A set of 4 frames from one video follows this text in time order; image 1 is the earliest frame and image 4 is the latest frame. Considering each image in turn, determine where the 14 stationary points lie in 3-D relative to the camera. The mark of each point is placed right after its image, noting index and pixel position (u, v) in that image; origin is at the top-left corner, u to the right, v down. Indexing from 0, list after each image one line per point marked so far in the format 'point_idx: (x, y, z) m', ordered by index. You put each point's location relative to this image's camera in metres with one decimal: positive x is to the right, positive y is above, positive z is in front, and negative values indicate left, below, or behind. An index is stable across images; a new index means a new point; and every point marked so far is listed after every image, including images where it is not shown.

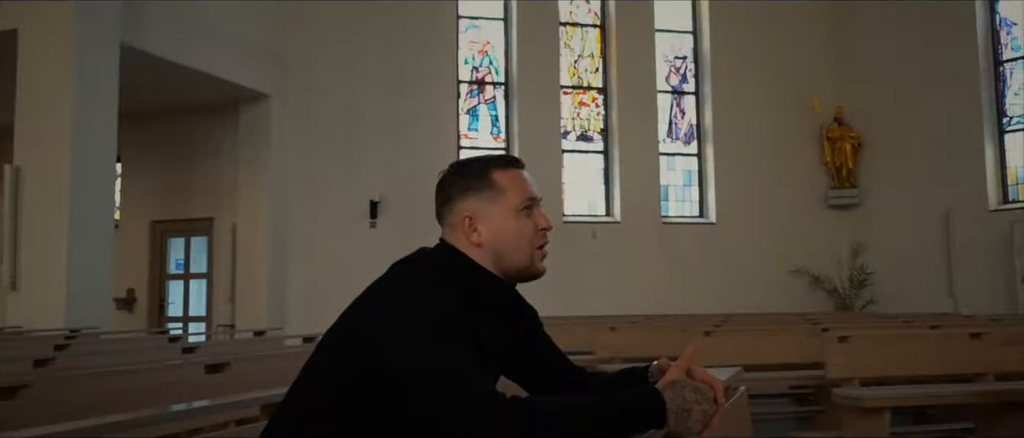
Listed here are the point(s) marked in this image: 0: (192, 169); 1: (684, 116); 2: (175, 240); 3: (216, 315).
0: (-3.3, +0.5, +9.3) m
1: (+2.1, +1.2, +10.9) m
2: (-3.5, -0.2, +9.4) m
3: (-3.0, -0.9, +9.1) m
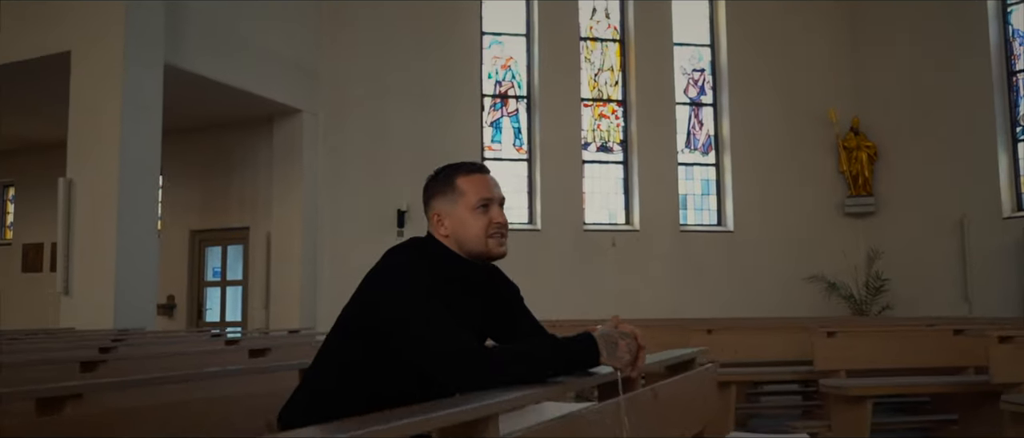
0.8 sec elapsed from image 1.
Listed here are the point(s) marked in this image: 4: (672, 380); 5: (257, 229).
0: (-3.0, +0.4, +9.8) m
1: (+2.3, +1.1, +11.2) m
2: (-3.2, -0.3, +9.9) m
3: (-2.7, -1.0, +9.5) m
4: (+0.4, -0.4, +2.1) m
5: (-2.7, -0.1, +9.6) m
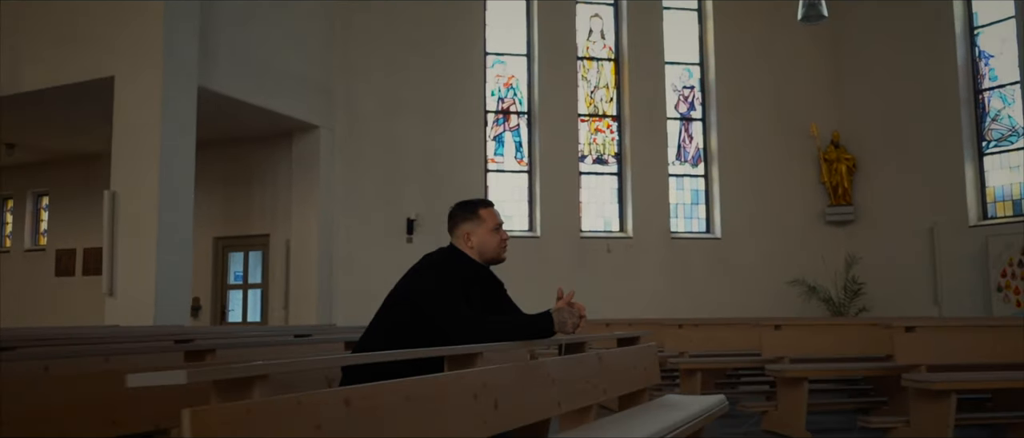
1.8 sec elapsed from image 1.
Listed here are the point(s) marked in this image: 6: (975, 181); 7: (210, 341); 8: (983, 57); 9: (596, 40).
0: (-3.0, +0.3, +10.6) m
1: (+2.4, +1.0, +12.0) m
2: (-3.2, -0.4, +10.7) m
3: (-2.7, -1.1, +10.3) m
4: (+0.3, -0.4, +2.9) m
5: (-2.7, -0.2, +10.4) m
6: (+5.4, +0.4, +10.6) m
7: (-1.3, -0.5, +3.8) m
8: (+5.5, +1.9, +10.6) m
9: (+1.1, +2.3, +11.9) m
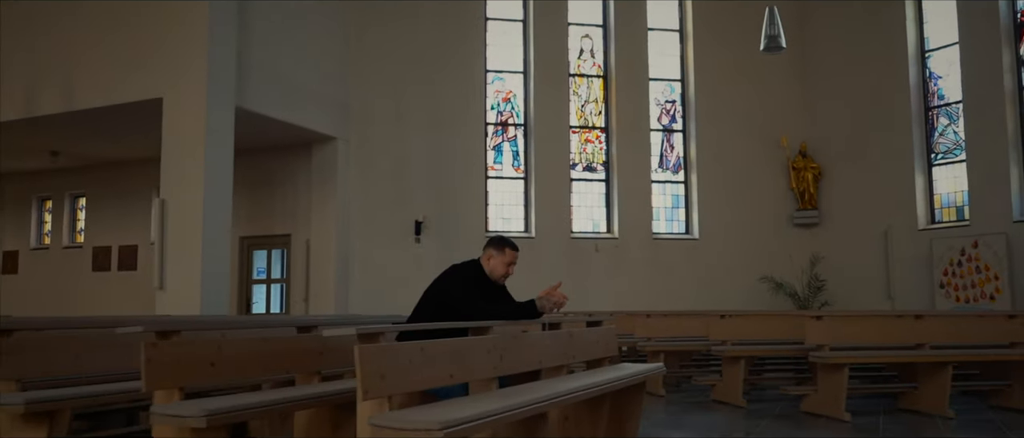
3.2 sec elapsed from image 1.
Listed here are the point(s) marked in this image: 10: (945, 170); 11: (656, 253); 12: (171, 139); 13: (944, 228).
0: (-3.1, +0.3, +11.8) m
1: (+2.3, +1.0, +13.2) m
2: (-3.3, -0.4, +11.9) m
3: (-2.8, -1.2, +11.5) m
4: (+0.3, -0.5, +4.1) m
5: (-2.7, -0.2, +11.6) m
6: (+5.3, +0.4, +11.8) m
7: (-1.3, -0.6, +5.0) m
8: (+5.5, +1.8, +11.8) m
9: (+1.1, +2.3, +13.1) m
10: (+5.5, +0.6, +11.6) m
11: (+2.0, -0.5, +12.7) m
12: (-3.4, +0.8, +9.1) m
13: (+5.4, -0.1, +11.3) m
